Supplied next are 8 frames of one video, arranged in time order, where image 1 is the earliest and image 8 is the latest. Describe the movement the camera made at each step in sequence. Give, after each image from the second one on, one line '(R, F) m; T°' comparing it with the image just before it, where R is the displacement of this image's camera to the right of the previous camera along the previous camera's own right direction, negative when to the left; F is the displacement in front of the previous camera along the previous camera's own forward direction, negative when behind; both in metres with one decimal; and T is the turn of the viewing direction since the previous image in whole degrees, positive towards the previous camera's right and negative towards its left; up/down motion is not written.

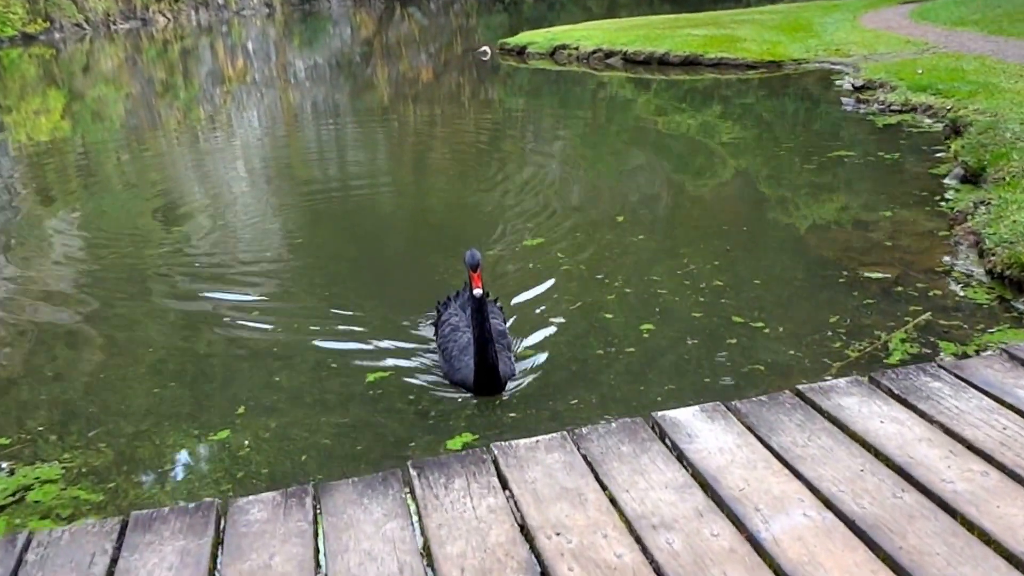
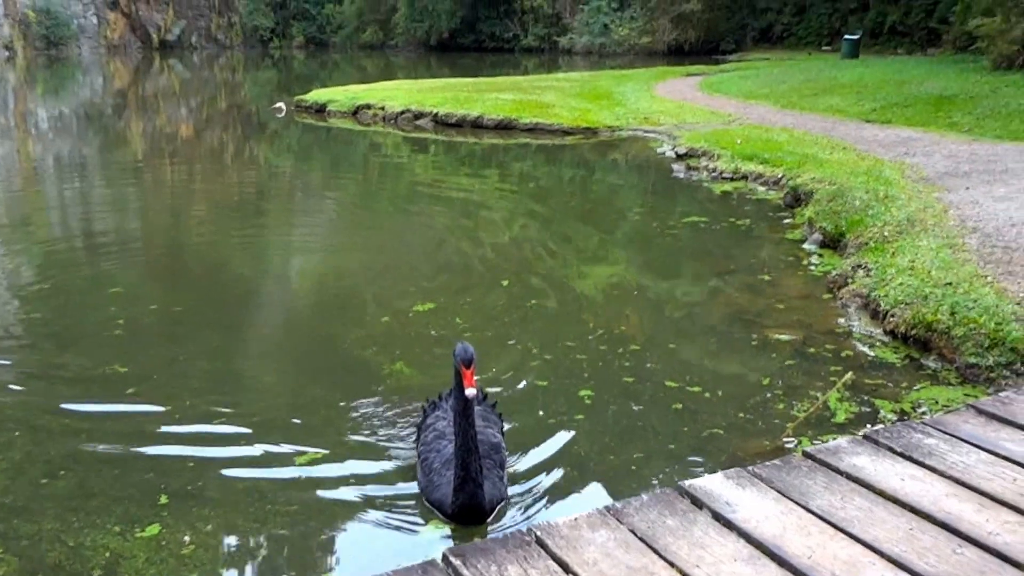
(-0.8, +0.3) m; +14°
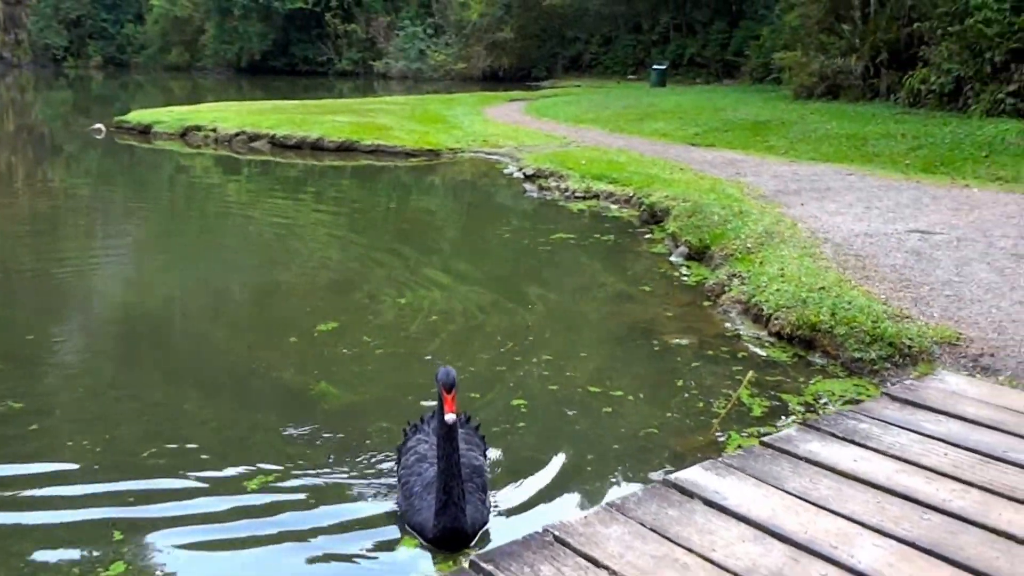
(-0.7, -0.1) m; +11°
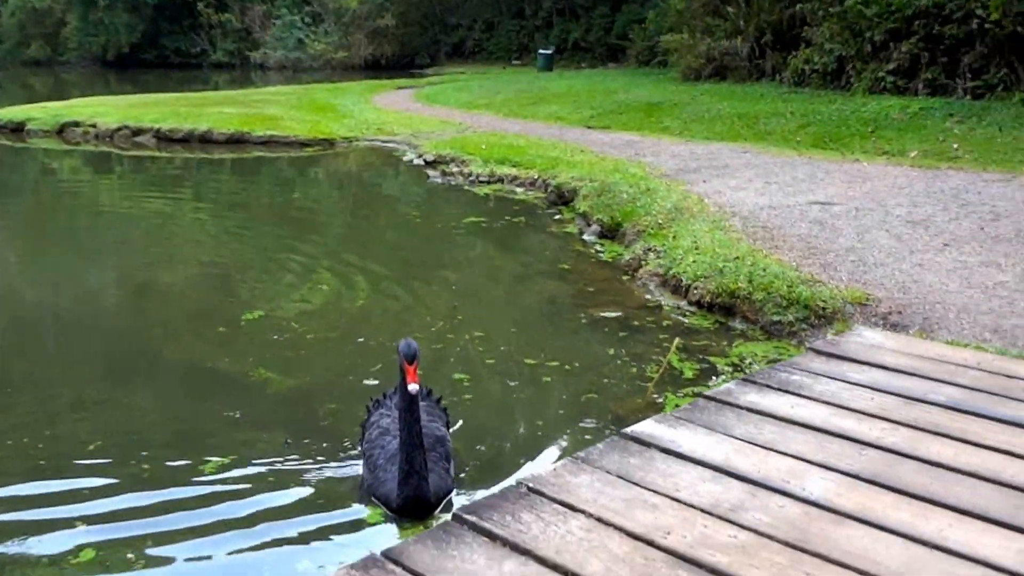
(-0.2, -0.1) m; +6°
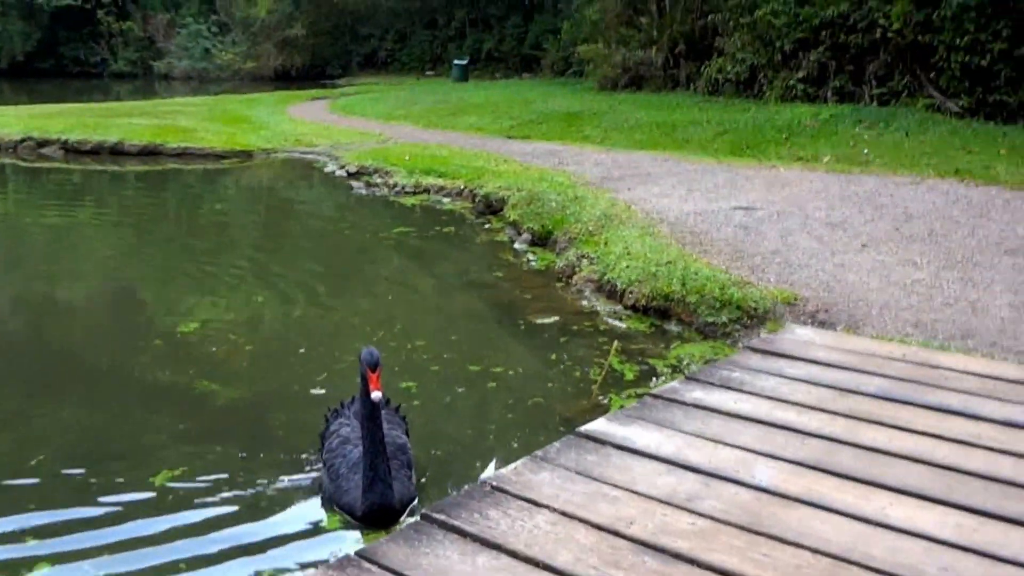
(-0.1, -0.1) m; +4°
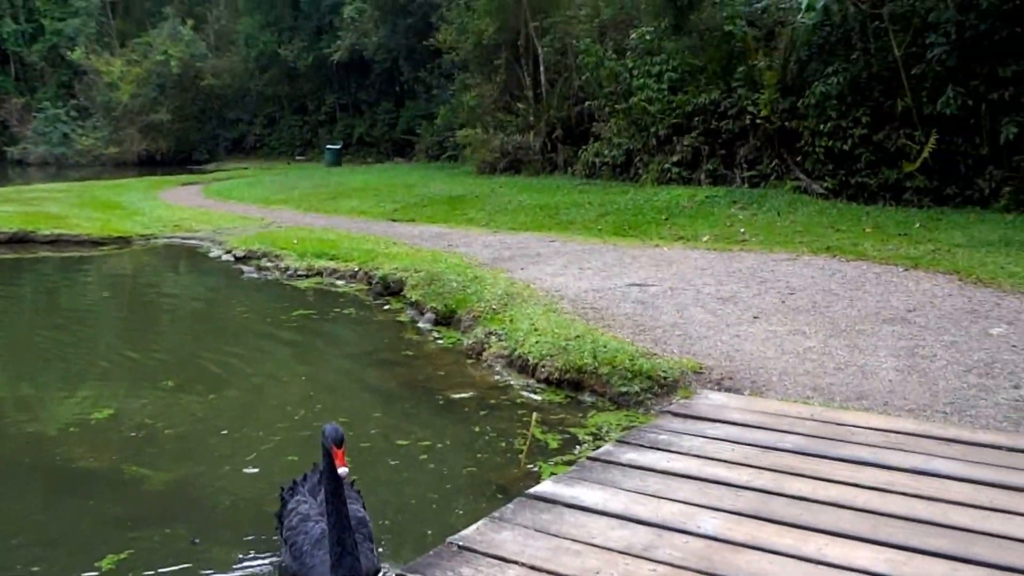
(-0.3, -0.2) m; +7°
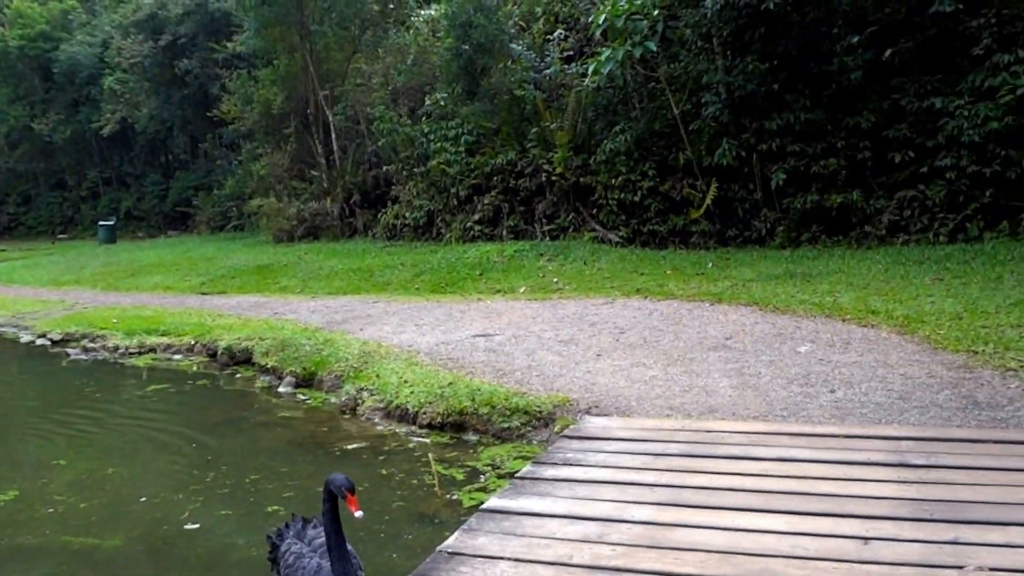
(-0.7, -0.7) m; +12°
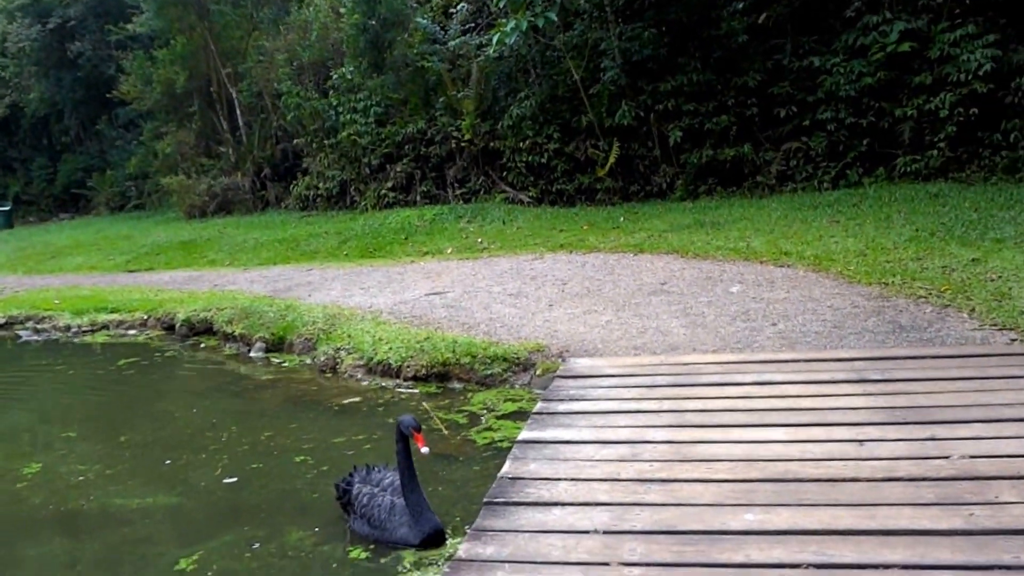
(-0.8, -0.7) m; +7°
